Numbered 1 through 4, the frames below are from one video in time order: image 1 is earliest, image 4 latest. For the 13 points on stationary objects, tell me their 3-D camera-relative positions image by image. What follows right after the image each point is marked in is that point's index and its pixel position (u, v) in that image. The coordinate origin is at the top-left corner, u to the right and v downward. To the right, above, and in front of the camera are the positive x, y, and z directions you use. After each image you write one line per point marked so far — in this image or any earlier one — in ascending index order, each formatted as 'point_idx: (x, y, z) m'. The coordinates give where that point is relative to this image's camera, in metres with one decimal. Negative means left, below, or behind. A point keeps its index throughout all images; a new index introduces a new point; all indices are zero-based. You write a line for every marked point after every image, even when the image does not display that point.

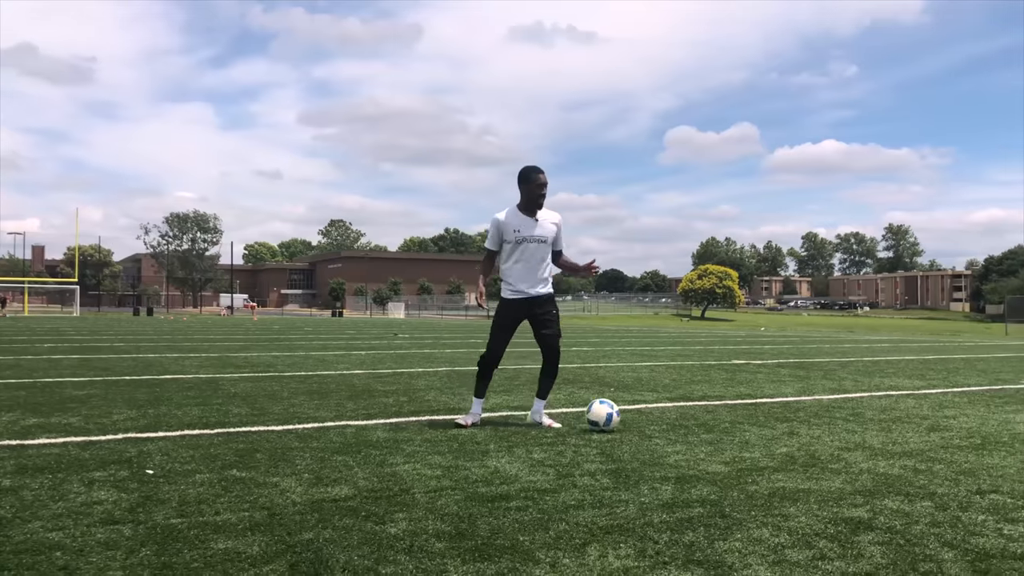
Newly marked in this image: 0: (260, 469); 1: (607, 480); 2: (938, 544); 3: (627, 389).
0: (-1.0, -0.7, +3.4) m
1: (+0.4, -0.7, +3.3) m
2: (+1.2, -0.7, +2.4) m
3: (+0.9, -0.8, +7.1) m
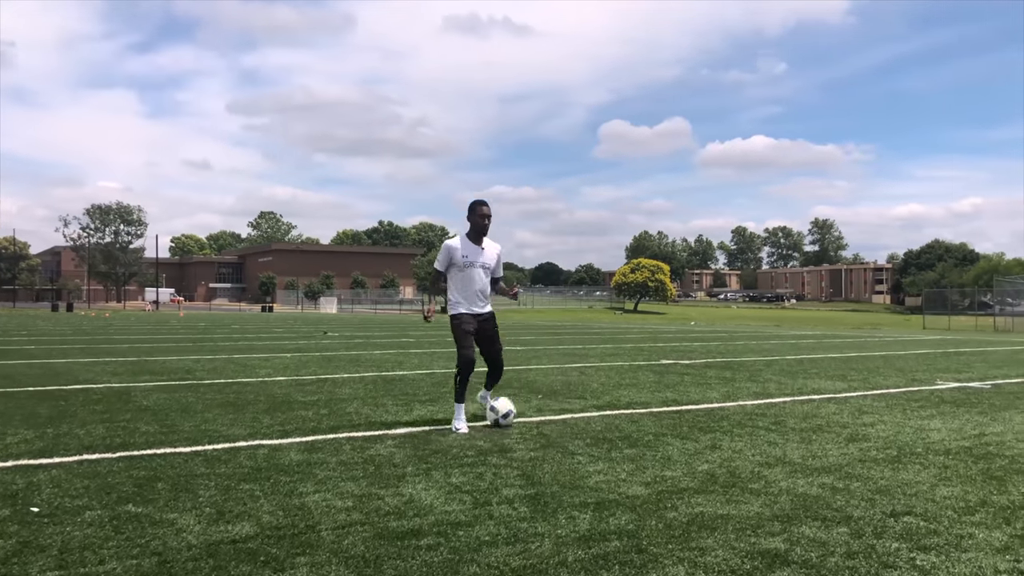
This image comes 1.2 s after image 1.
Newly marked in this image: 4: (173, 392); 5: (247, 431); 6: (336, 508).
0: (-1.3, -0.8, +3.2) m
1: (0.0, -0.8, +3.2) m
2: (+0.9, -0.8, +2.4) m
3: (+0.3, -0.9, +7.0) m
4: (-2.8, -0.9, +7.2) m
5: (-1.6, -0.8, +5.1) m
6: (-0.6, -0.8, +3.2) m
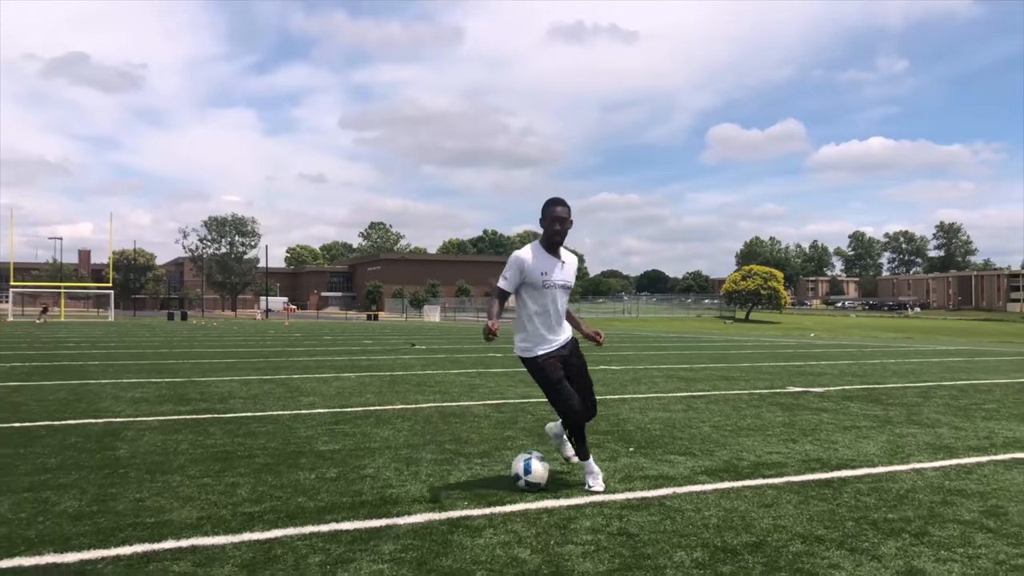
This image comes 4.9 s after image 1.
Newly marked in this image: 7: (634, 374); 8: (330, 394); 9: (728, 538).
0: (-1.3, -0.9, +1.7) m
1: (+0.1, -0.9, +1.5) m
2: (+0.9, -0.9, +0.6) m
3: (+0.8, -1.0, +5.2) m
4: (-2.3, -1.0, +5.8) m
5: (-1.3, -0.9, +3.6) m
6: (-0.6, -0.9, +1.5) m
7: (+1.6, -1.2, +11.5) m
8: (-1.8, -1.1, +8.7) m
9: (+0.8, -0.9, +3.2) m
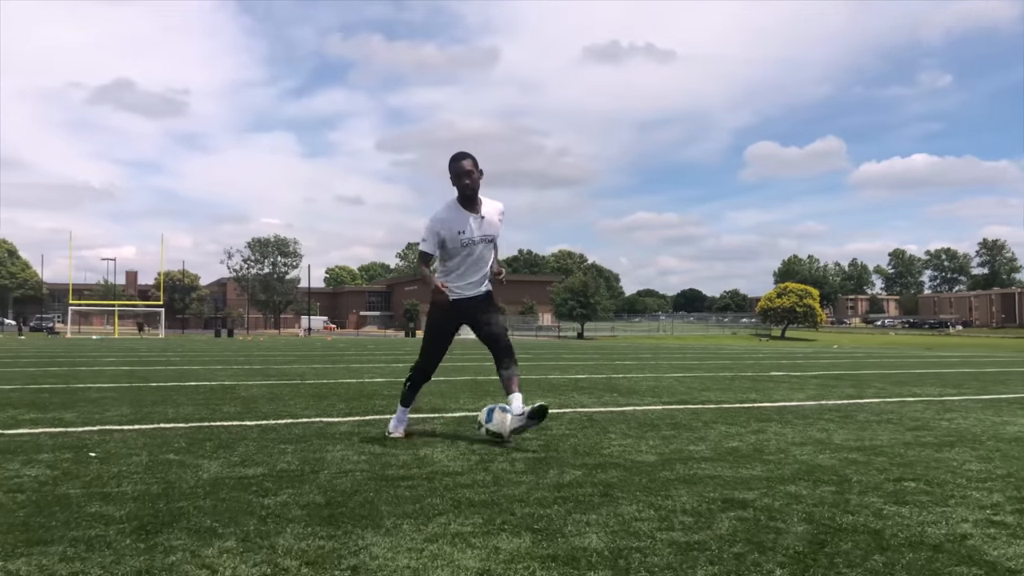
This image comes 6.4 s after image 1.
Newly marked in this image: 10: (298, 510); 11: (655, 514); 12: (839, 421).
0: (-1.3, -0.7, +3.6) m
1: (0.0, -0.7, +3.3) m
2: (+0.8, -0.6, +2.4) m
3: (+1.0, -0.9, +7.0) m
4: (-2.1, -0.9, +7.7) m
5: (-1.2, -0.8, +5.4) m
6: (-0.6, -0.7, +3.4) m
7: (+2.0, -1.2, +13.3) m
8: (-1.6, -1.0, +10.6) m
9: (+0.8, -0.8, +5.0) m
10: (-0.6, -0.6, +2.3) m
11: (+0.5, -0.6, +2.2) m
12: (+1.9, -0.8, +5.1) m
